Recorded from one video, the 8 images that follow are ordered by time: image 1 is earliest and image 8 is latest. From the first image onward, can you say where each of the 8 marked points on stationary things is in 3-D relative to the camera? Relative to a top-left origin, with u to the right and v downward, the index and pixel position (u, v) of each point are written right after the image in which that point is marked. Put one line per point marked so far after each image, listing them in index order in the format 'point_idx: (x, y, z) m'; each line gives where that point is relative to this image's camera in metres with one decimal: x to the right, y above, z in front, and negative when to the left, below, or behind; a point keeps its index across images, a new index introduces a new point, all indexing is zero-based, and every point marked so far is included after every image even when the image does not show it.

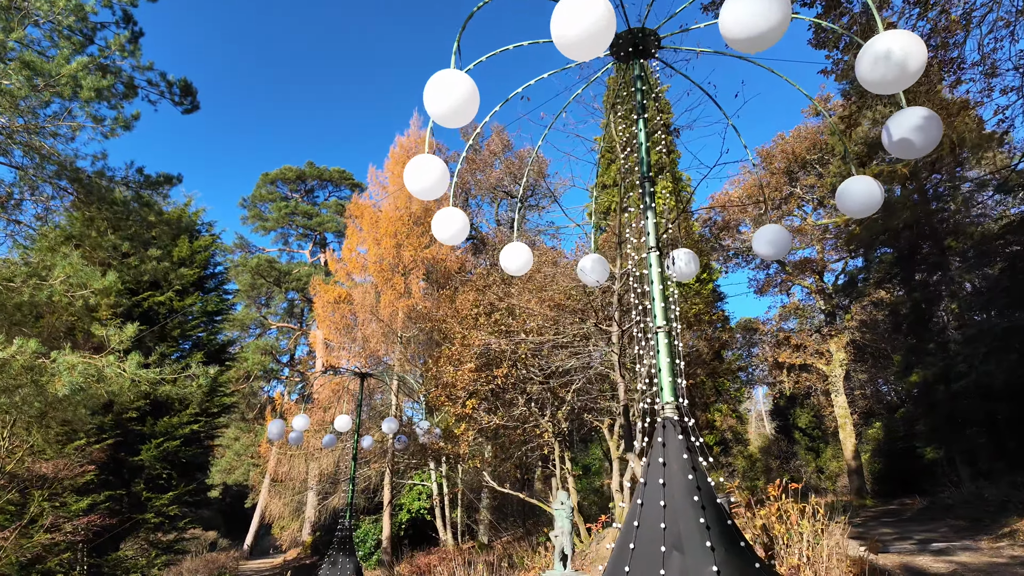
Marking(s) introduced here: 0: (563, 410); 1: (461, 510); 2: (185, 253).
0: (+0.7, -1.7, +8.1) m
1: (-1.3, -5.7, +15.0) m
2: (-7.9, +0.9, +14.3) m
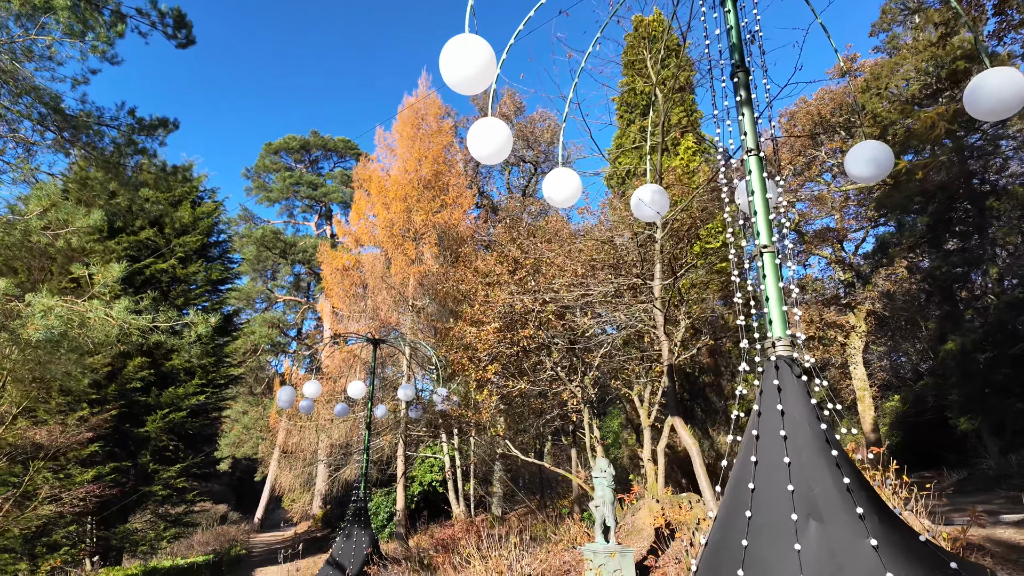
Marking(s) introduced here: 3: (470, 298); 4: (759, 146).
0: (+1.0, -1.1, +7.6) m
1: (-1.0, -4.8, +14.7) m
2: (-7.6, +1.6, +13.8) m
3: (-0.6, -0.2, +8.7) m
4: (+1.0, +0.6, +2.4) m
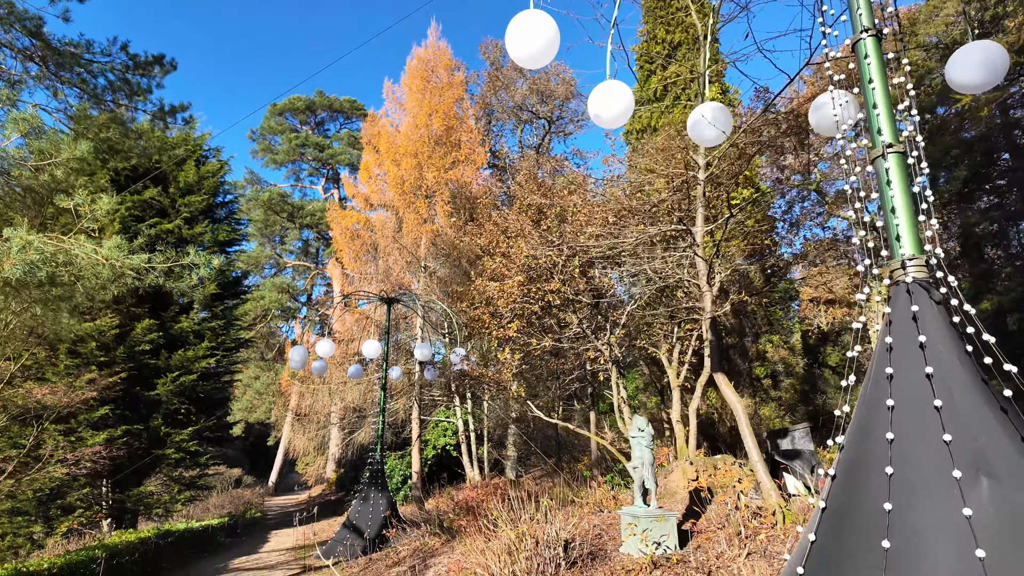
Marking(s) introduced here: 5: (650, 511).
0: (+1.3, -0.5, +7.2) m
1: (-0.6, -3.9, +14.5) m
2: (-7.2, +2.5, +13.3) m
3: (-0.3, +0.5, +8.3) m
4: (+1.2, +0.9, +1.9) m
5: (+1.0, -1.5, +4.0) m
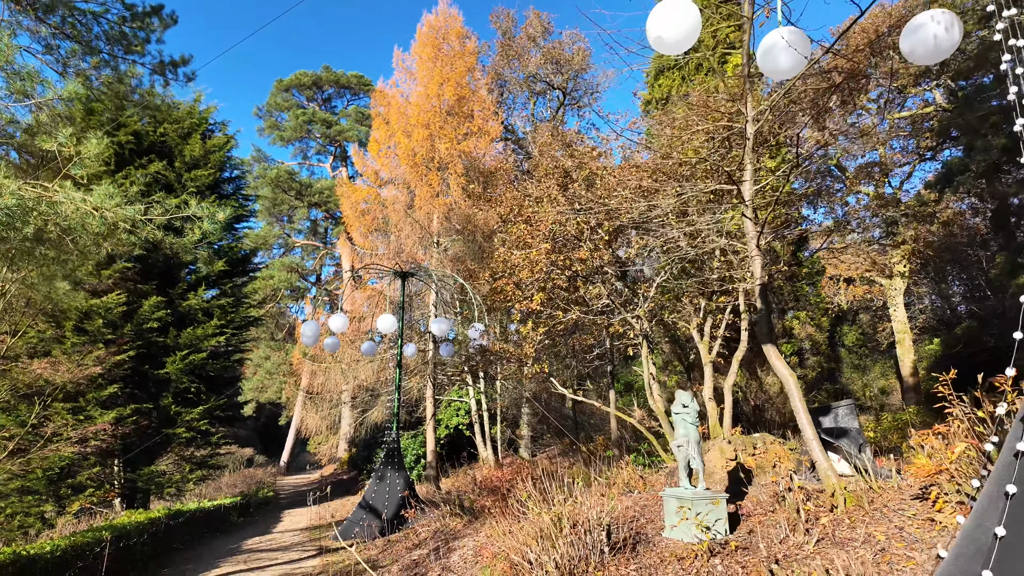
0: (+1.6, -0.2, +6.9) m
1: (-0.2, -3.3, +14.3) m
2: (-6.9, +3.0, +13.0) m
3: (-0.1, +0.8, +7.9) m
4: (+1.4, +1.0, +1.5) m
5: (+1.2, -1.3, +3.7) m
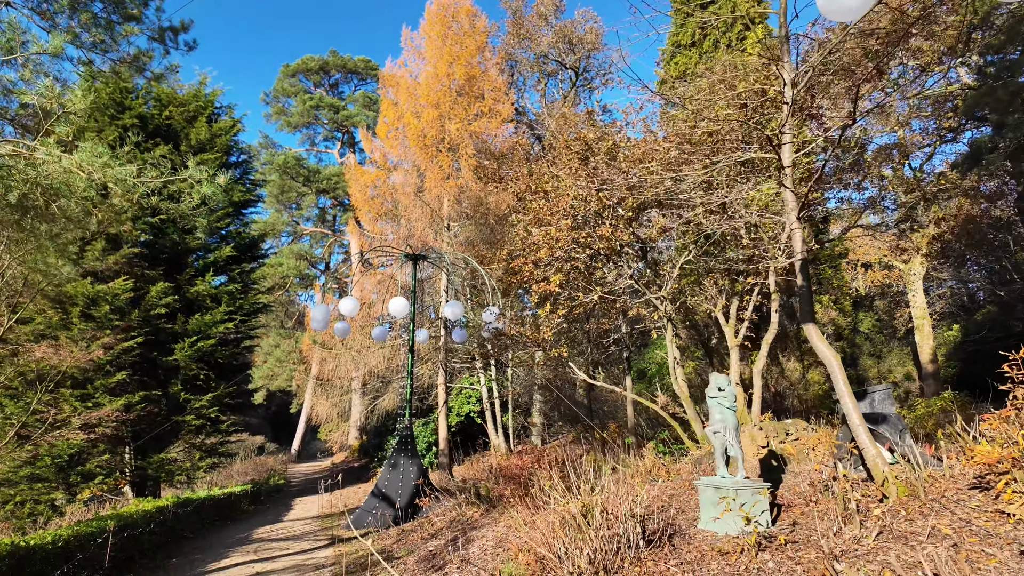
0: (+1.7, 0.0, +6.6) m
1: (+0.1, -3.0, +14.1) m
2: (-6.7, +3.3, +12.7) m
3: (+0.1, +1.1, +7.6) m
4: (+1.5, +1.2, +1.2) m
5: (+1.3, -1.1, +3.4) m
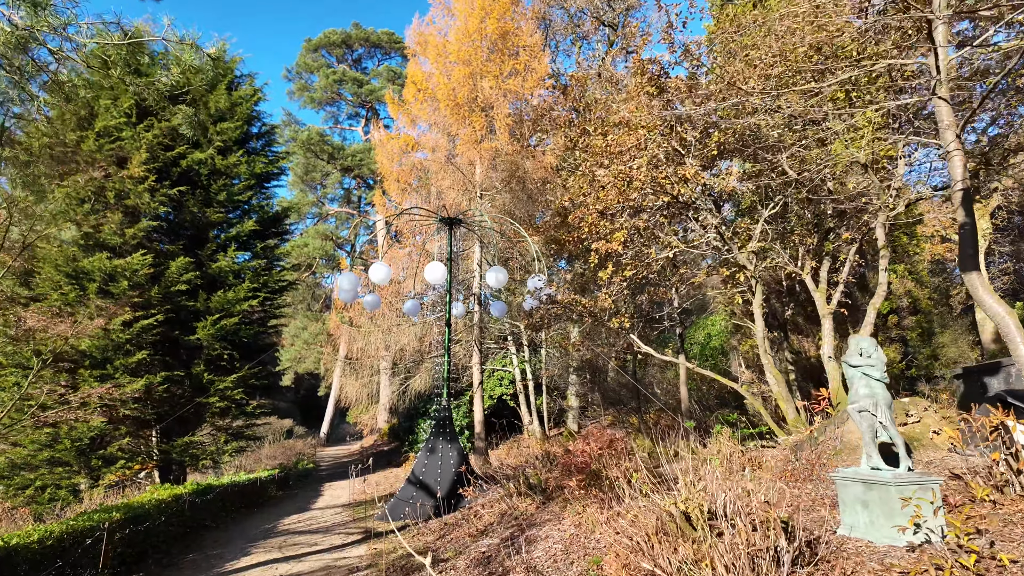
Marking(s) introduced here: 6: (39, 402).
0: (+2.2, +0.4, +5.7) m
1: (+0.9, -2.4, +13.3) m
2: (-5.9, +3.8, +12.1) m
3: (+0.7, +1.5, +6.8) m
4: (+1.8, +1.4, +0.3) m
5: (+1.7, -0.8, +2.6) m
6: (-6.1, -1.5, +7.5) m
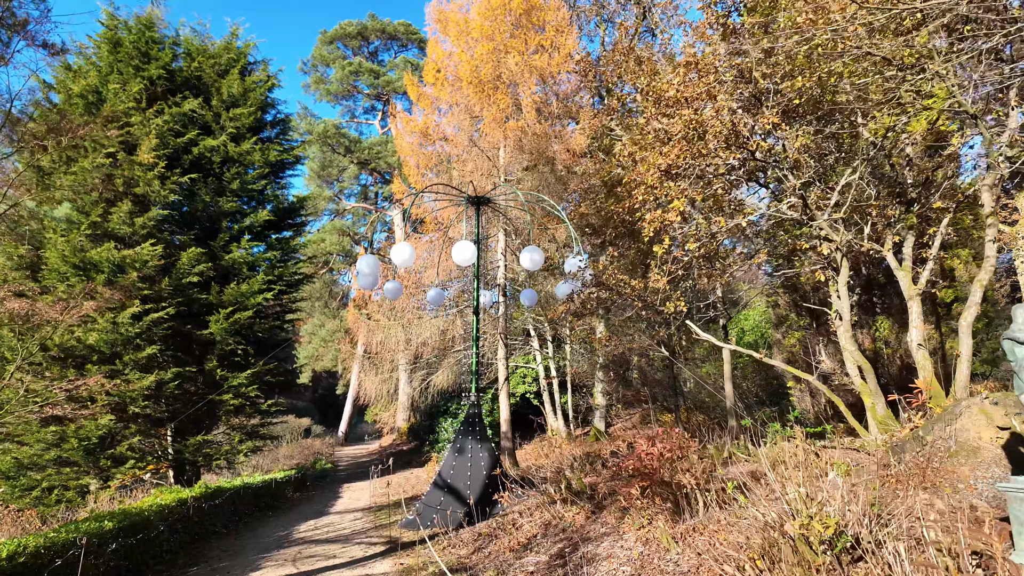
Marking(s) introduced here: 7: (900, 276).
0: (+2.6, +0.6, +5.0) m
1: (+1.5, -2.2, +12.7) m
2: (-5.4, +3.9, +11.6) m
3: (+1.0, +1.6, +6.1) m
4: (+2.0, +1.6, -0.4) m
5: (+2.0, -0.6, +1.9) m
6: (-5.7, -1.3, +7.1) m
7: (+3.2, +0.1, +4.8) m
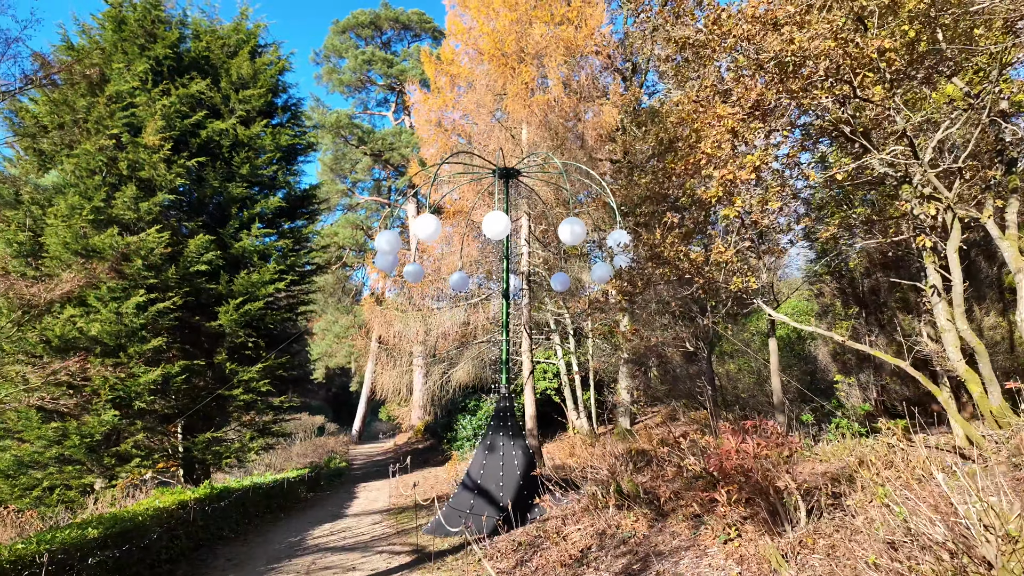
0: (+2.9, +0.8, +4.3) m
1: (+1.9, -2.0, +12.0) m
2: (-5.0, +4.1, +11.1) m
3: (+1.3, +1.8, +5.5) m
4: (+2.2, +1.8, -1.0) m
5: (+2.2, -0.5, +1.3) m
6: (-5.3, -1.2, +6.6) m
7: (+3.5, +0.3, +4.2) m
